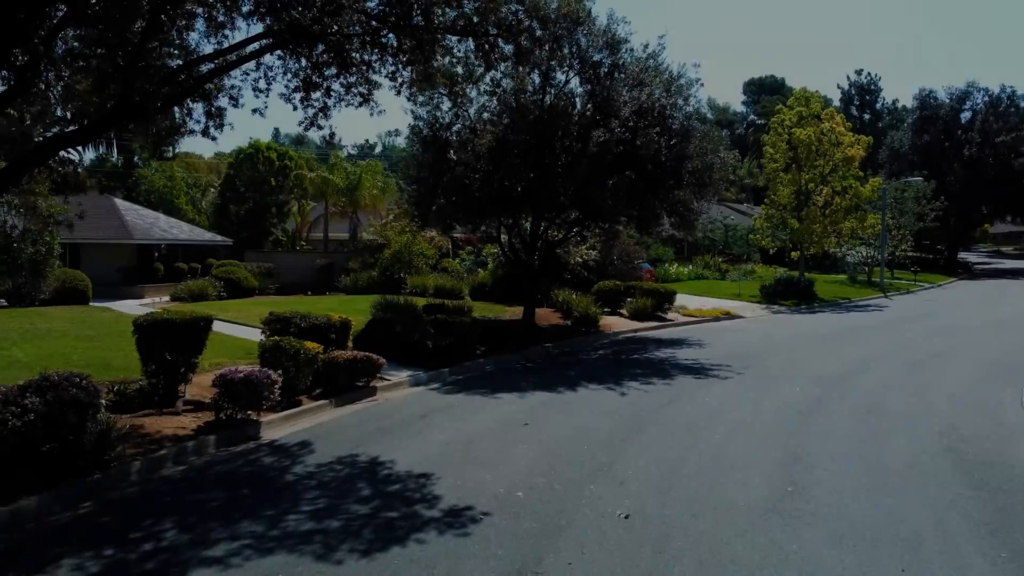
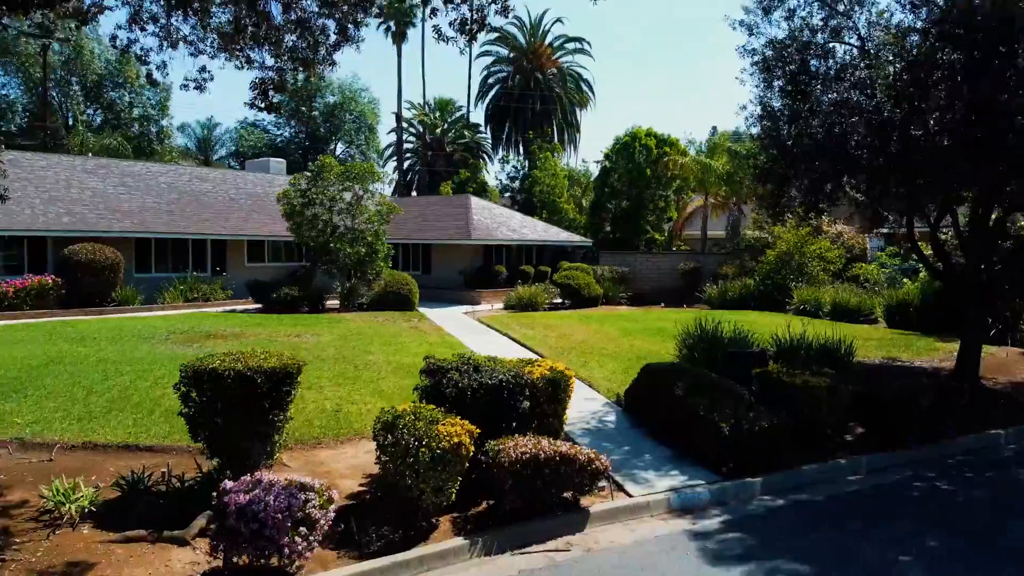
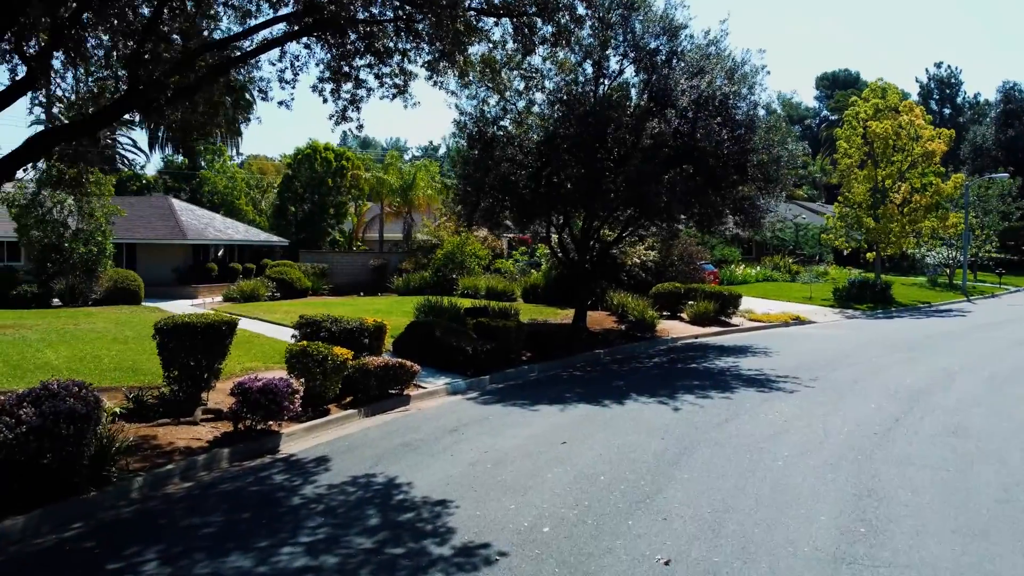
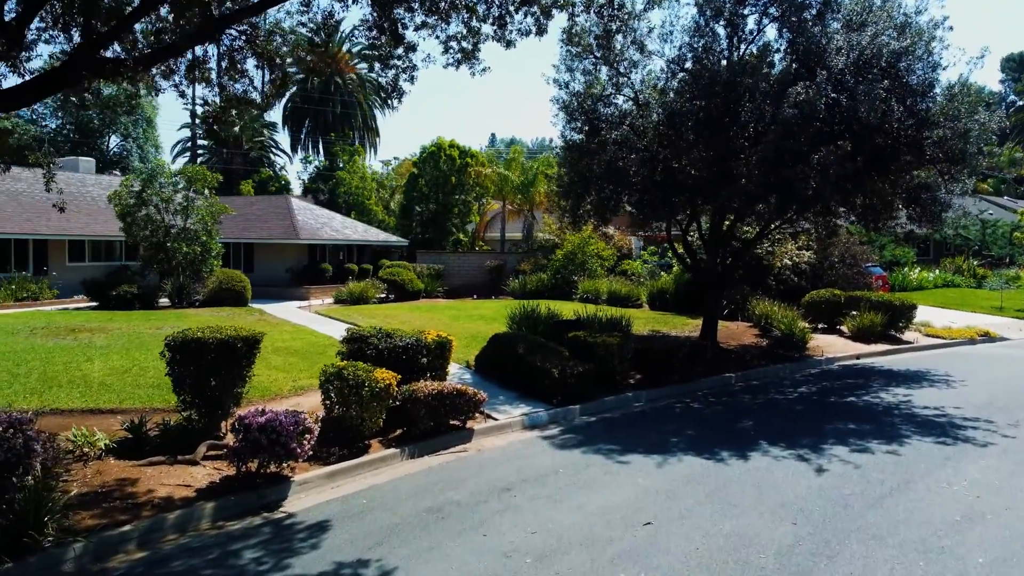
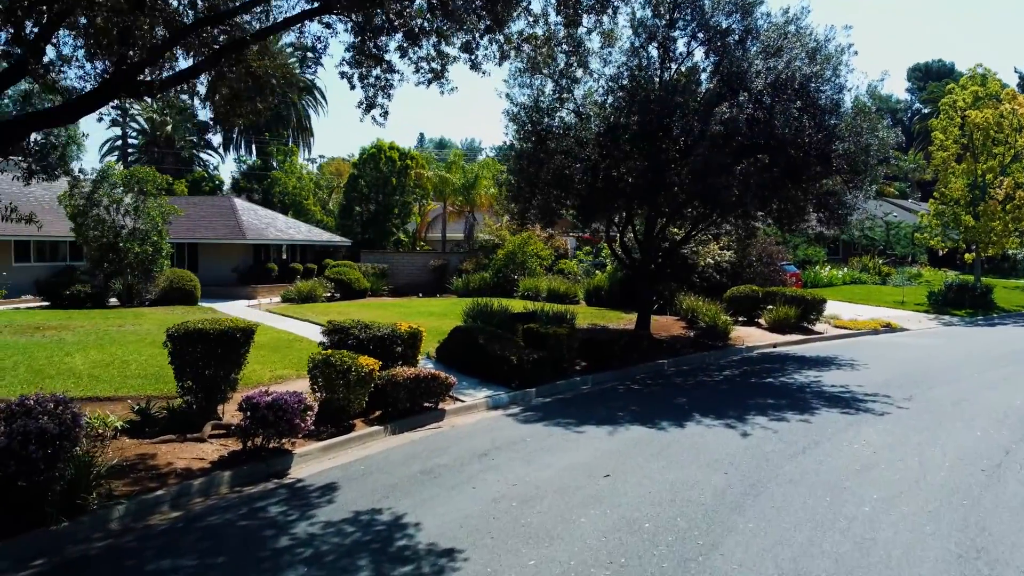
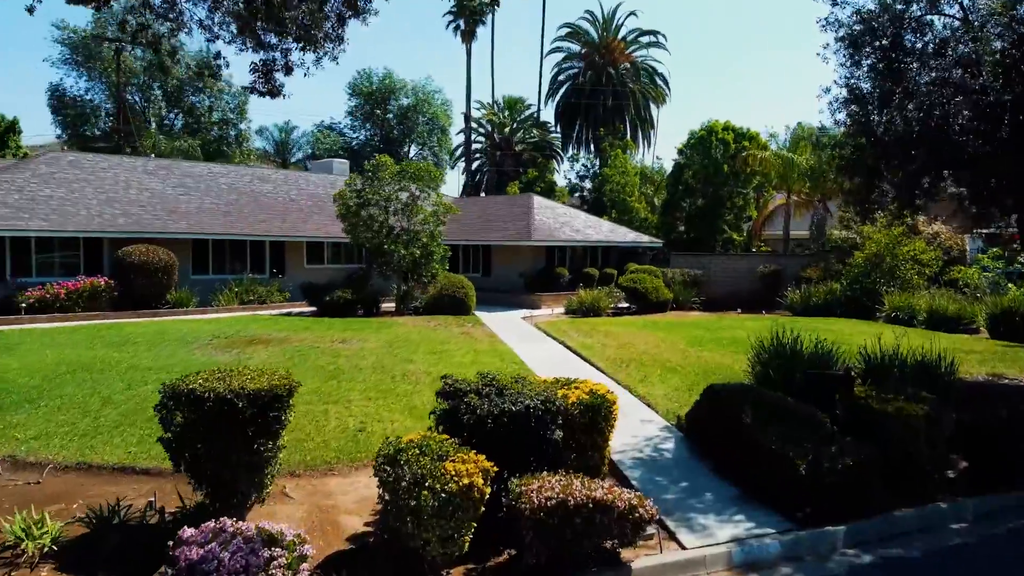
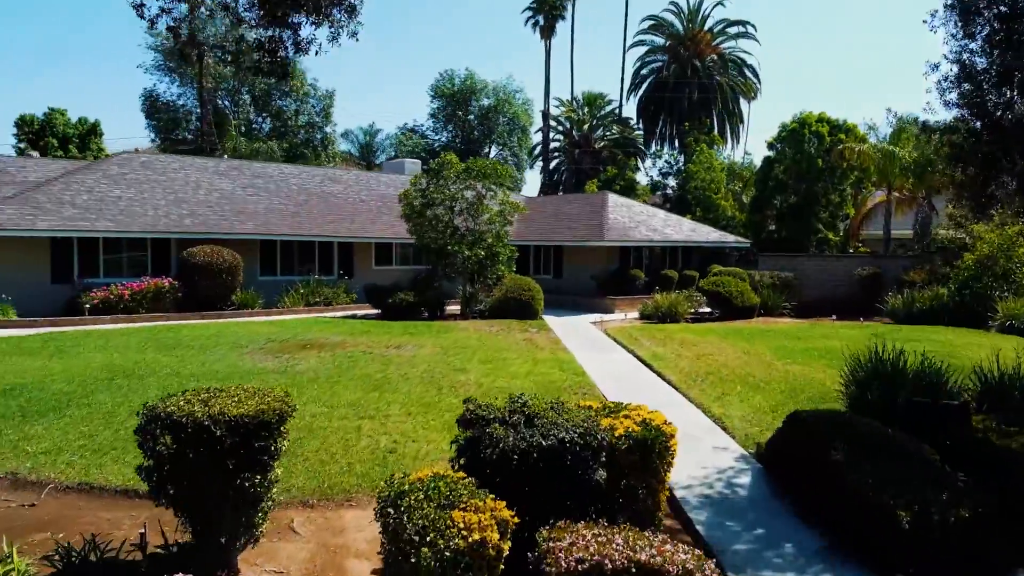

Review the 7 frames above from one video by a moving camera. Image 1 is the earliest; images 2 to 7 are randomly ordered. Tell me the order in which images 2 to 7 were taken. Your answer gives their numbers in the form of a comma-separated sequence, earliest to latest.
3, 5, 4, 2, 6, 7
